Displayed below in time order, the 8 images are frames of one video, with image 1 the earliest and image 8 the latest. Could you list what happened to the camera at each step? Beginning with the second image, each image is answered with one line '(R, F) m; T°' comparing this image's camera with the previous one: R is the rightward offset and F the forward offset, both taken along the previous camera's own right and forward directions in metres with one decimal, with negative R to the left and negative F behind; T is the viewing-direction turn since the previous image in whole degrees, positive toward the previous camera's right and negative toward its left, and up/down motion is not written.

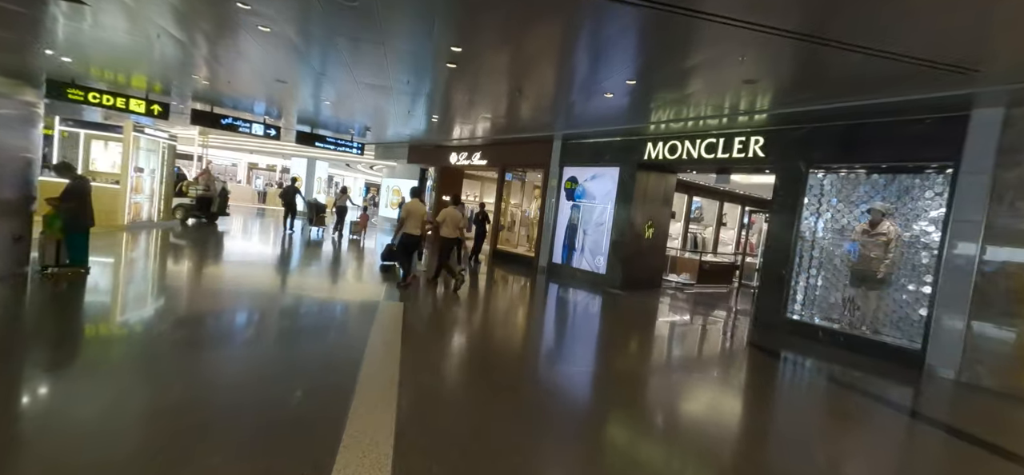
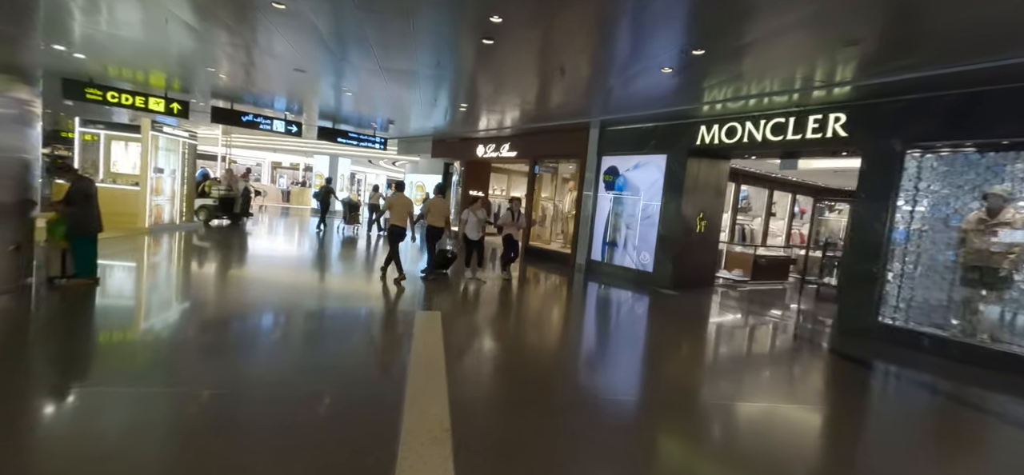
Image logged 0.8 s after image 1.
(-0.2, +0.4) m; -3°
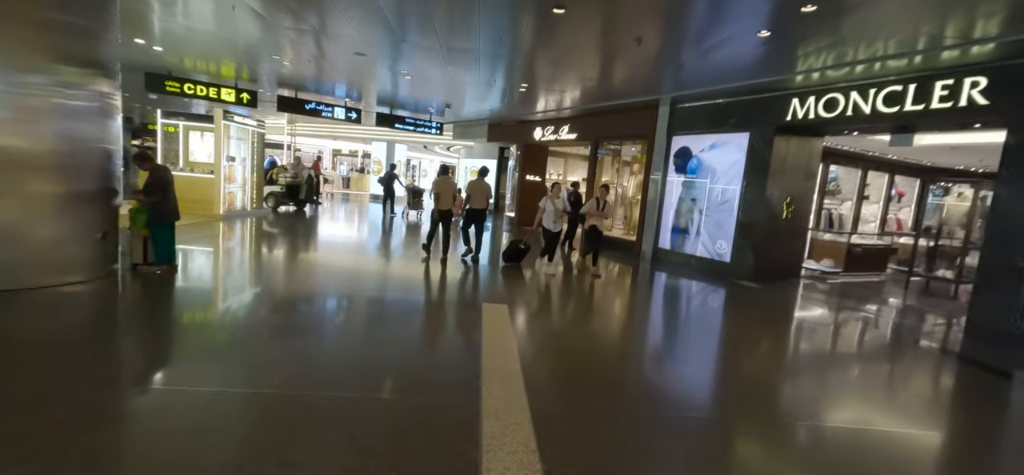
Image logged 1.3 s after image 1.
(-0.1, +0.2) m; -6°
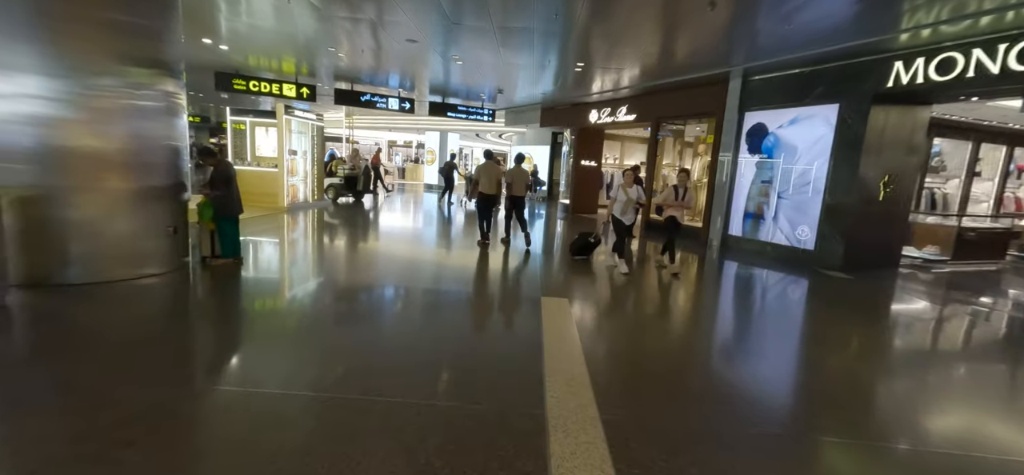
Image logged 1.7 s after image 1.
(-0.1, +0.2) m; -6°
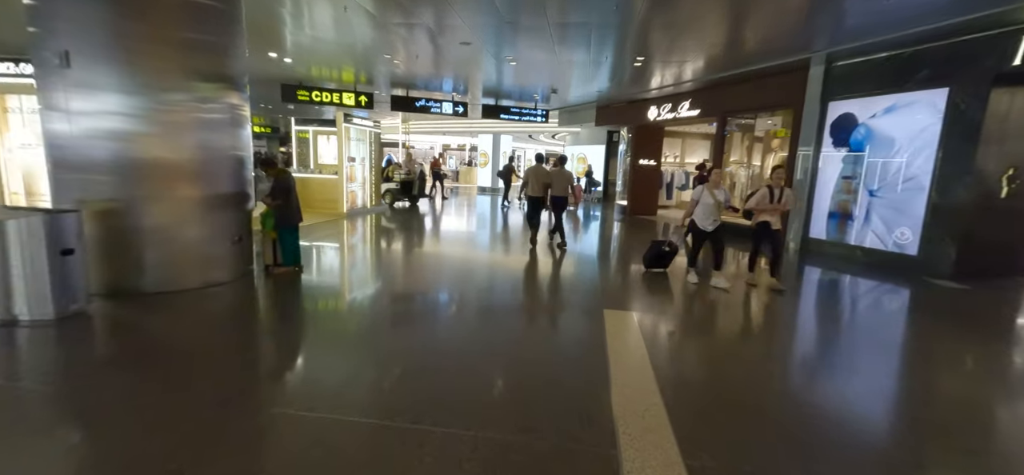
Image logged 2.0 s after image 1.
(0.0, +0.2) m; -6°
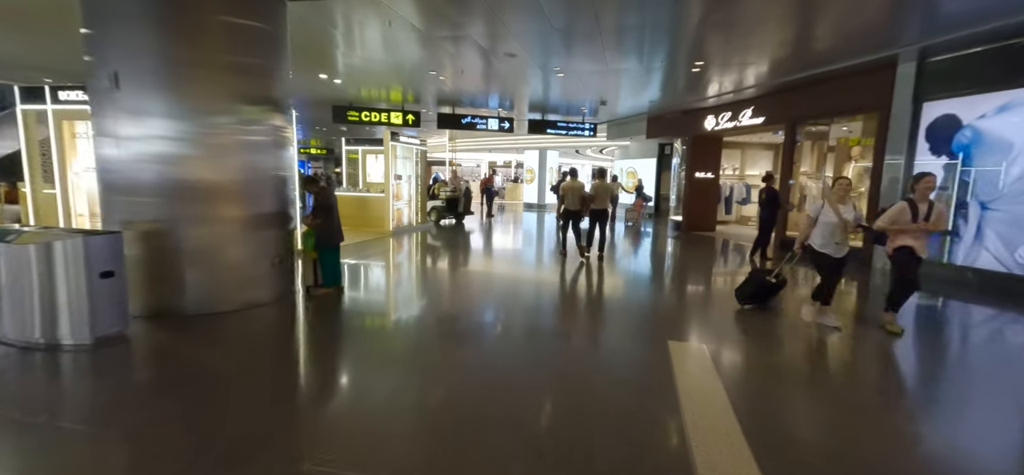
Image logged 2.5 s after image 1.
(0.0, +0.3) m; -6°
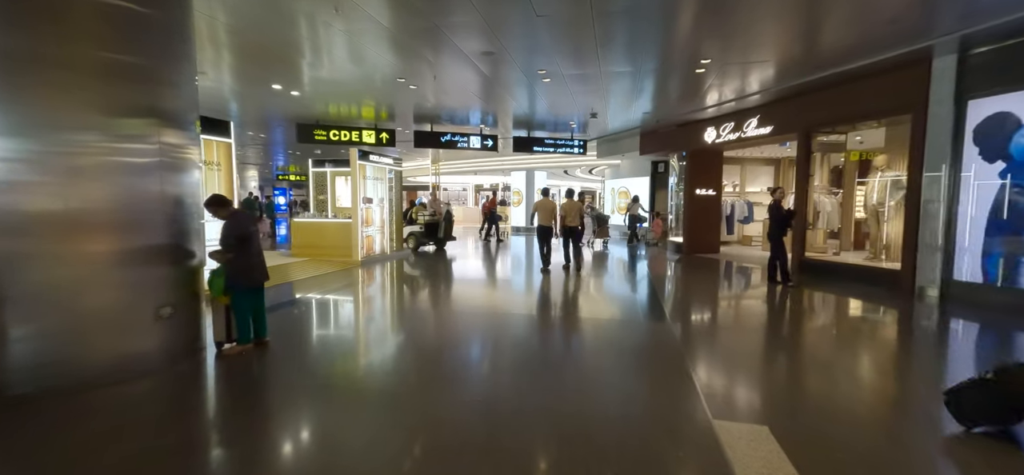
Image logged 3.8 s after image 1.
(+0.1, +0.9) m; +1°
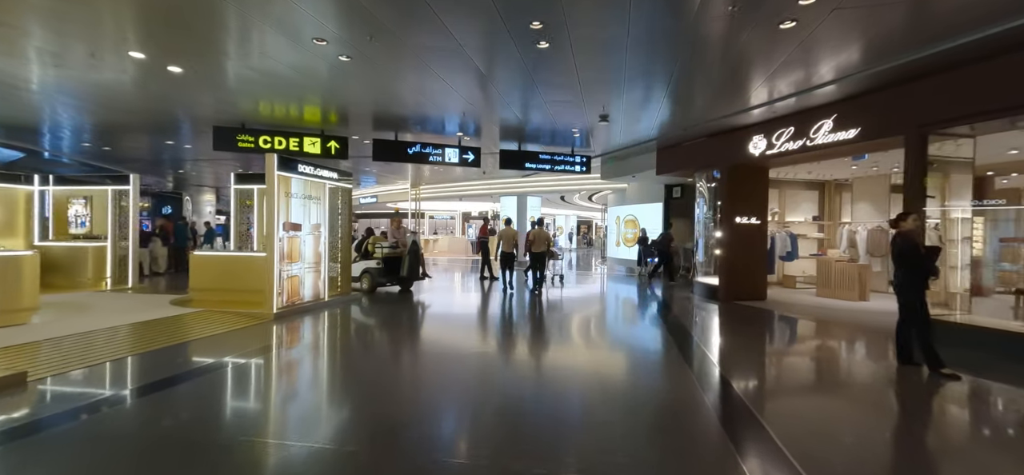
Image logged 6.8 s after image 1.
(+0.1, +2.1) m; +1°
